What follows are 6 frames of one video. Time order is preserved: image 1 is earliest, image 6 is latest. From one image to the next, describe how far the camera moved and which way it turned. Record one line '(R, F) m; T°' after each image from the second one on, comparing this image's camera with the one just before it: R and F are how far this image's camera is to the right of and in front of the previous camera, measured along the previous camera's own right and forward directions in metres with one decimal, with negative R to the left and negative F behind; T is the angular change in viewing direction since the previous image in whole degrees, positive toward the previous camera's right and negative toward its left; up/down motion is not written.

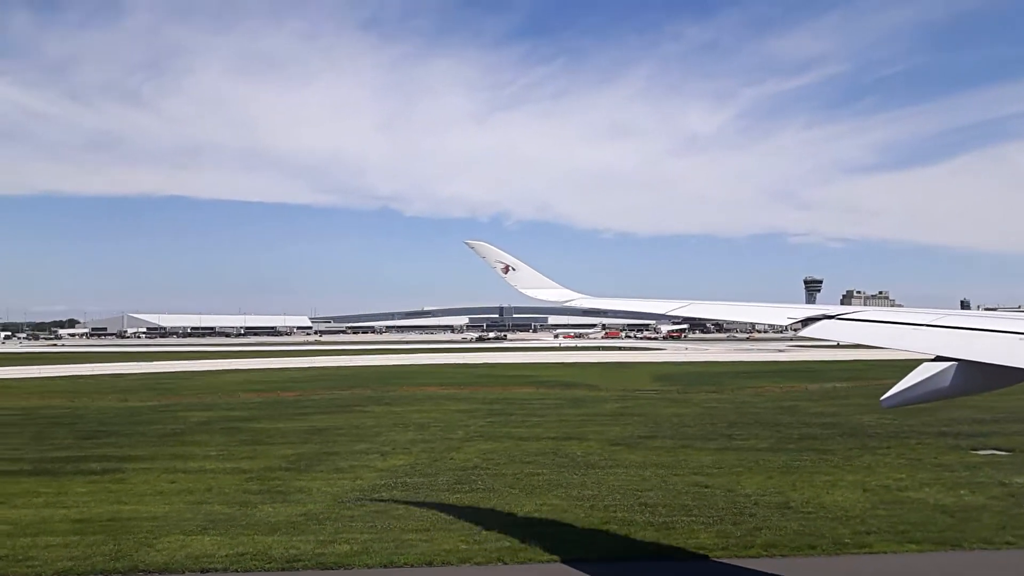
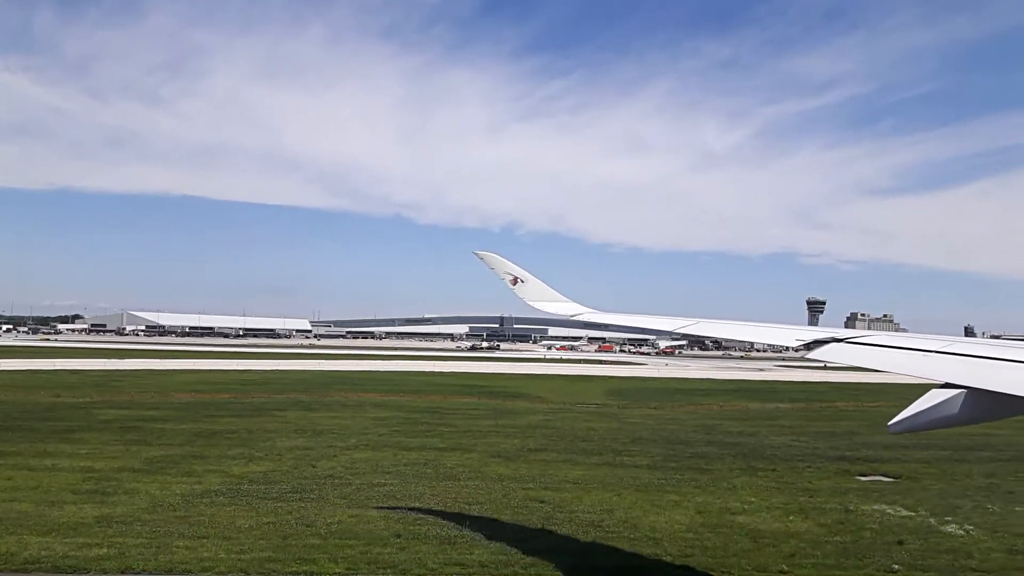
(+2.7, +0.2) m; -1°
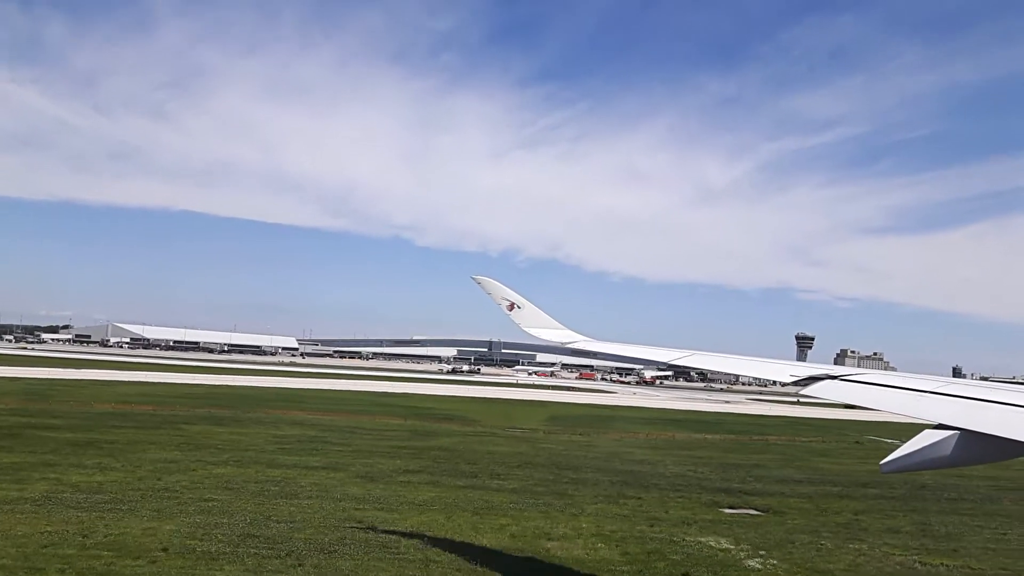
(+2.7, +0.1) m; 0°
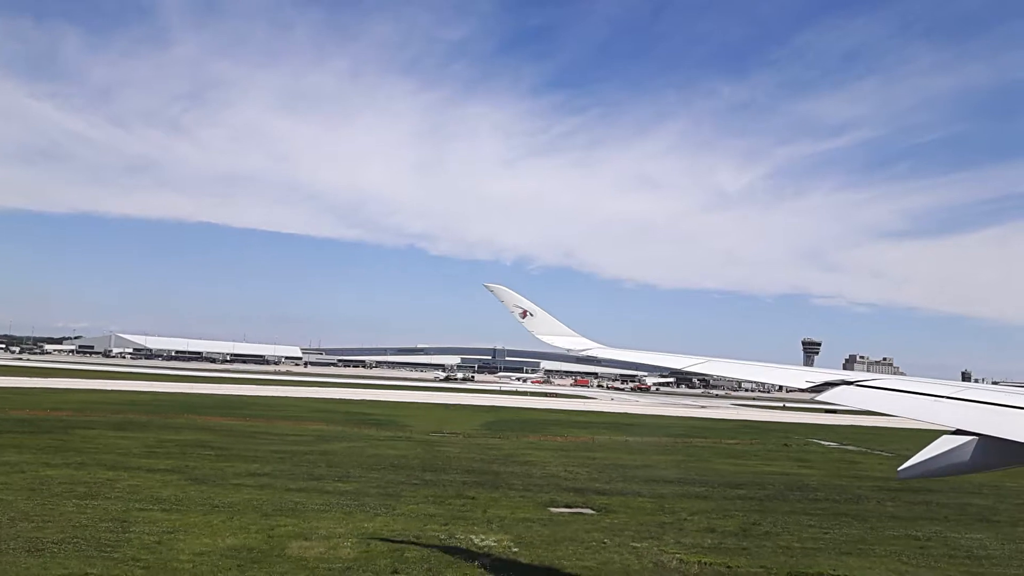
(+3.8, +0.3) m; -1°
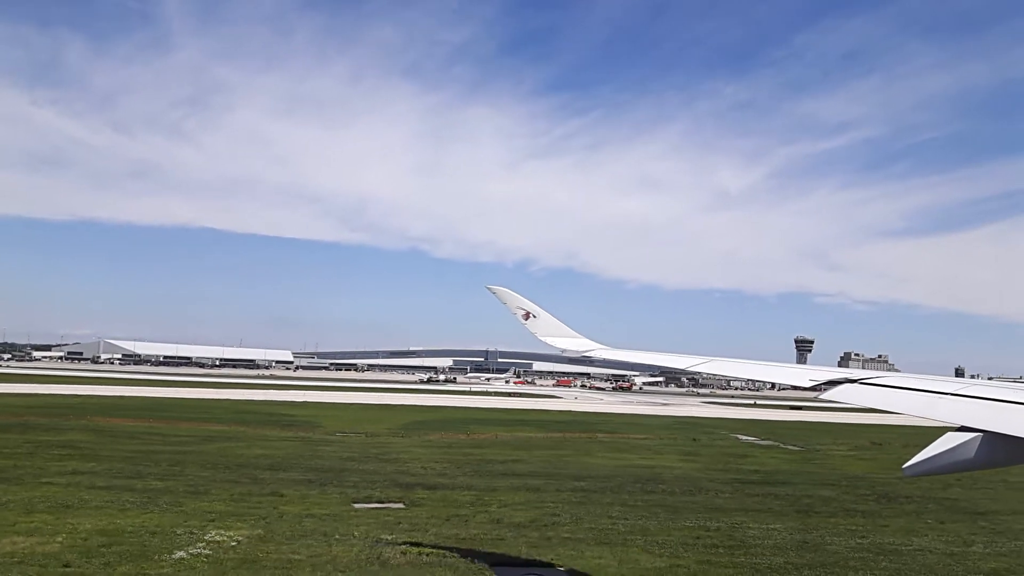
(+4.0, +0.2) m; 0°
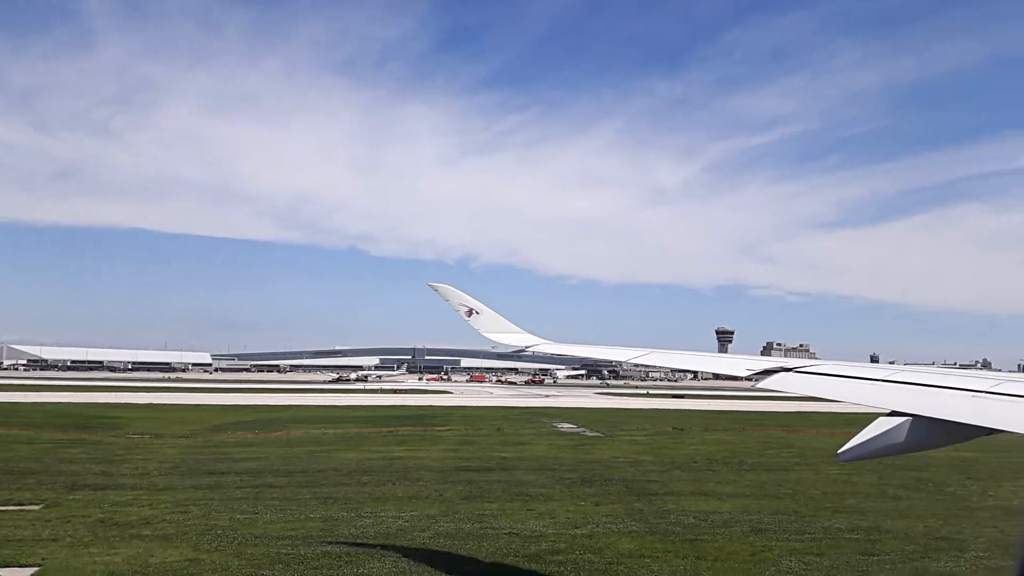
(+5.7, +0.2) m; +4°
